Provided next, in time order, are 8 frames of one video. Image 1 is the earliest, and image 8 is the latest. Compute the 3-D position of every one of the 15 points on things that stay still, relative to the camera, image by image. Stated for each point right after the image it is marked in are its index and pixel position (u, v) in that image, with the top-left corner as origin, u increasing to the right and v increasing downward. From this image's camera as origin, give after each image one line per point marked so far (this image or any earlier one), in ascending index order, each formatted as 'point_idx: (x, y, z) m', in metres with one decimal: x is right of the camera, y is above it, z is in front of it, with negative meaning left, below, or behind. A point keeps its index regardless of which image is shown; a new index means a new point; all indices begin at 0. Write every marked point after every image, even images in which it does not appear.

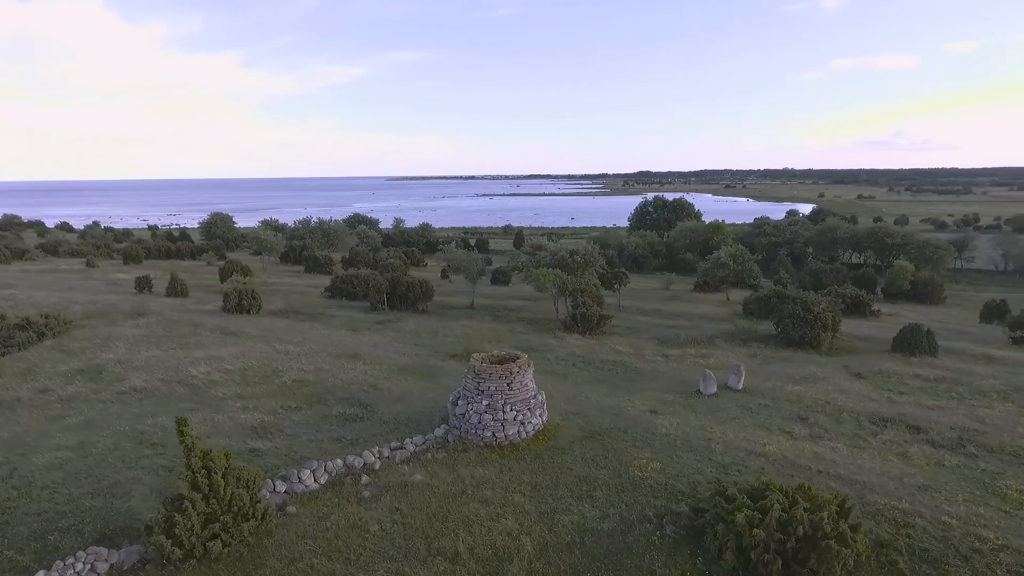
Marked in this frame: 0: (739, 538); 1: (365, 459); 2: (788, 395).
0: (+3.2, -3.5, +8.9) m
1: (-2.8, -3.3, +12.2) m
2: (+7.6, -2.9, +17.2) m
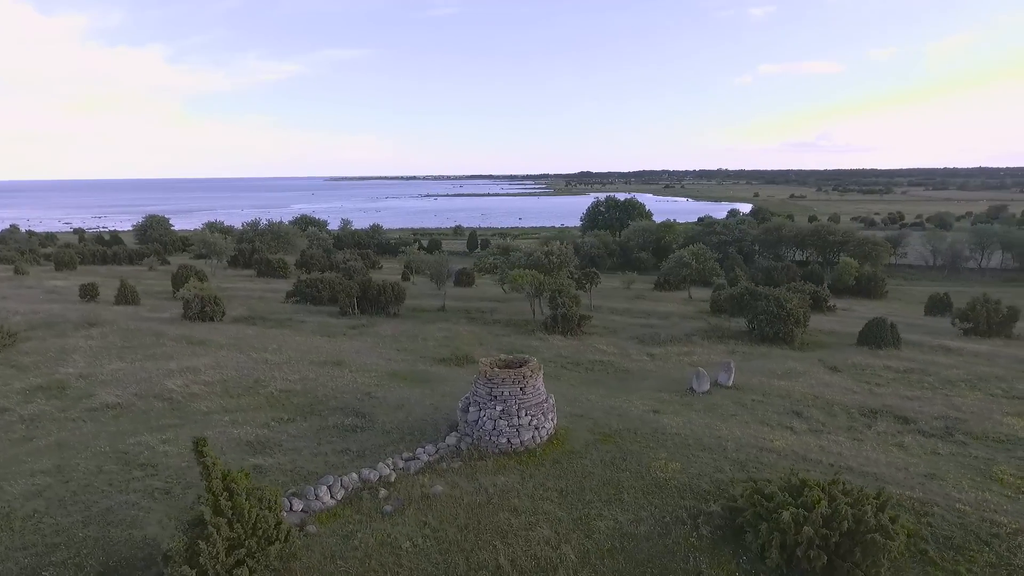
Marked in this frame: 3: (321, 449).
0: (+3.9, -3.5, +9.0) m
1: (-2.4, -3.4, +11.7) m
2: (+7.5, -2.9, +17.7) m
3: (-4.0, -3.4, +13.2) m
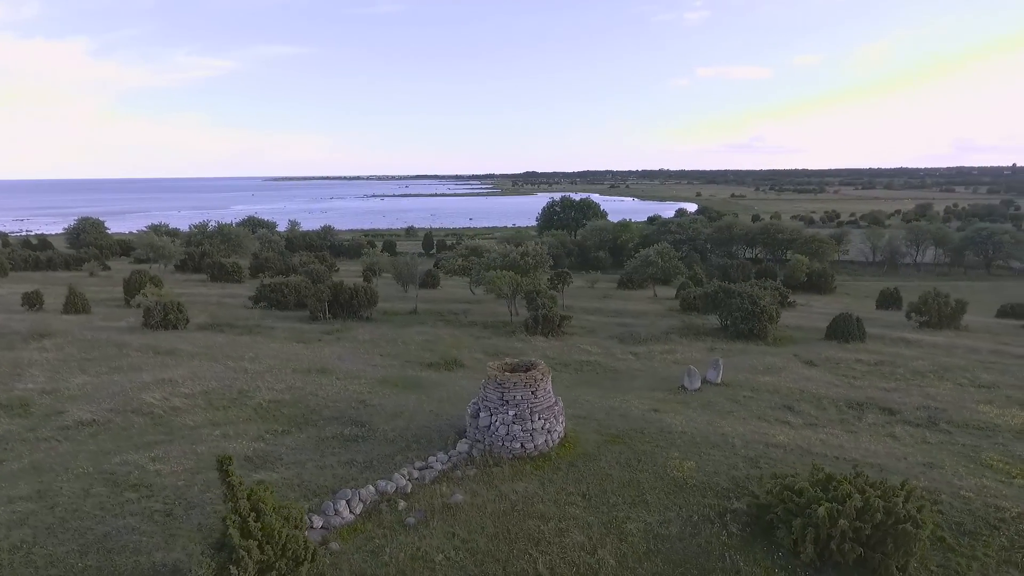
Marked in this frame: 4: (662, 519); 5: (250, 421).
0: (+4.5, -3.5, +9.2) m
1: (-2.1, -3.5, +11.4) m
2: (+7.3, -2.8, +18.1) m
3: (-3.8, -3.5, +12.7) m
4: (+2.5, -3.8, +10.4) m
5: (-6.1, -3.1, +14.7) m
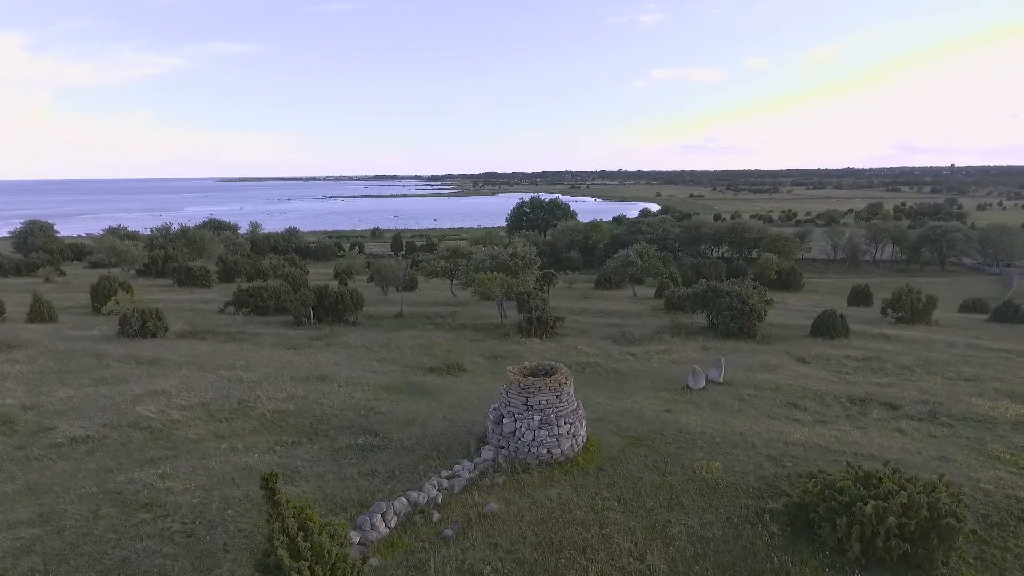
0: (+5.2, -3.5, +9.3) m
1: (-1.5, -3.6, +11.0) m
2: (+7.4, -2.8, +18.4) m
3: (-3.3, -3.6, +12.3) m
4: (+3.1, -3.9, +10.4) m
5: (-5.8, -3.3, +14.1) m
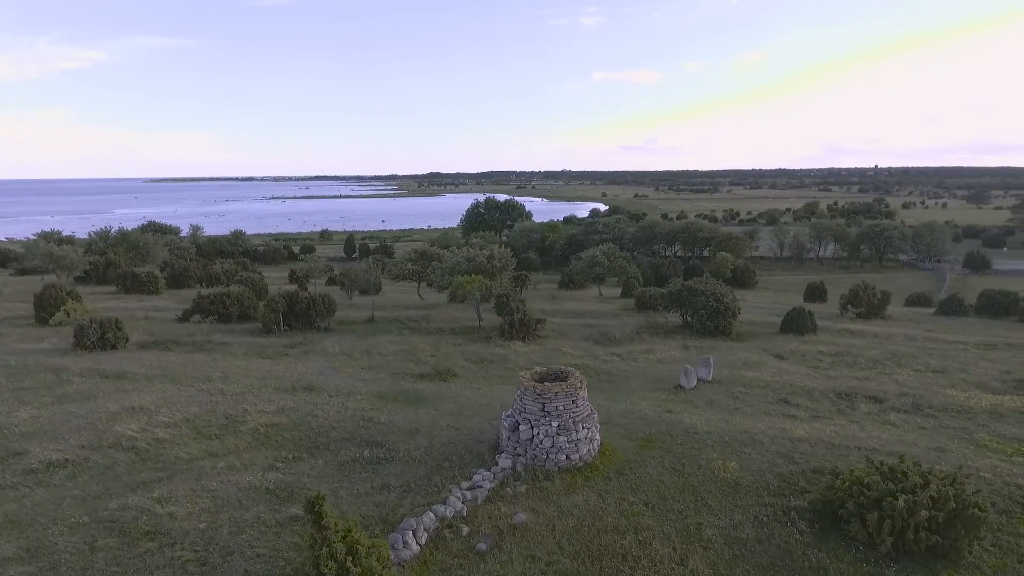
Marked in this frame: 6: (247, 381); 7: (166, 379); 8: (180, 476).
0: (+5.8, -3.5, +9.5) m
1: (-1.0, -3.7, +10.7) m
2: (+7.2, -2.8, +18.8) m
3: (-2.9, -3.8, +11.8) m
4: (+3.7, -3.9, +10.5) m
5: (-5.5, -3.4, +13.4) m
6: (-7.6, -2.7, +18.0) m
7: (-10.0, -2.6, +18.1) m
8: (-6.4, -3.6, +12.1) m
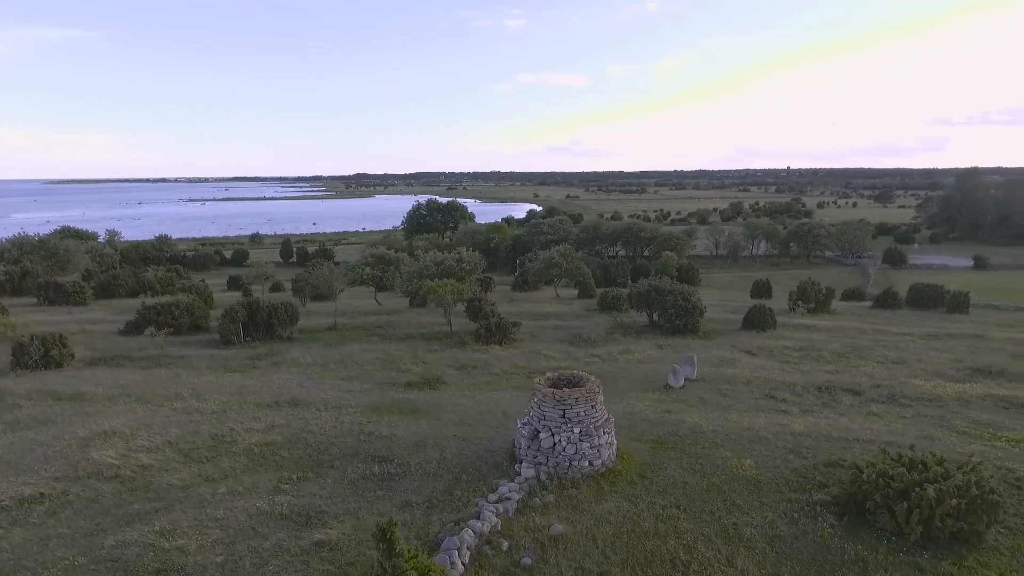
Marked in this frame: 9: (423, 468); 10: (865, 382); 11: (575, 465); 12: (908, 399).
0: (+6.5, -3.5, +9.9) m
1: (-0.4, -3.8, +10.3) m
2: (+6.9, -2.8, +19.3) m
3: (-2.4, -3.9, +11.2) m
4: (+4.3, -3.9, +10.6) m
5: (-5.2, -3.7, +12.5) m
6: (-7.8, -2.9, +16.9) m
7: (-10.2, -3.0, +16.7) m
8: (-5.9, -3.9, +11.1) m
9: (-1.8, -3.6, +12.6) m
10: (+10.6, -2.8, +18.8) m
11: (+1.2, -3.3, +11.9) m
12: (+10.8, -3.0, +17.2) m
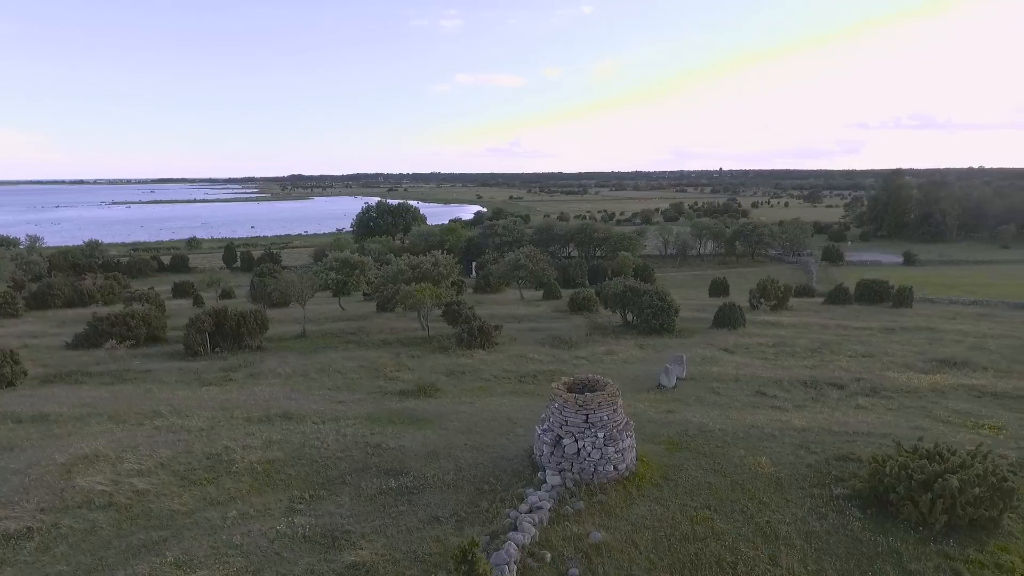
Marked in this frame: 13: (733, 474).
0: (+7.1, -3.5, +10.3) m
1: (+0.2, -3.9, +10.1) m
2: (+6.6, -2.7, +19.7) m
3: (-1.8, -4.0, +10.7) m
4: (+4.8, -3.9, +10.8) m
5: (-4.8, -3.8, +11.8) m
6: (-7.7, -3.1, +15.9) m
7: (-10.1, -3.2, +15.5) m
8: (-5.4, -4.0, +10.4) m
9: (-1.4, -3.7, +12.2) m
10: (+10.3, -2.7, +19.5) m
11: (+1.7, -3.4, +11.8) m
12: (+10.7, -3.0, +17.9) m
13: (+4.3, -3.6, +12.2) m
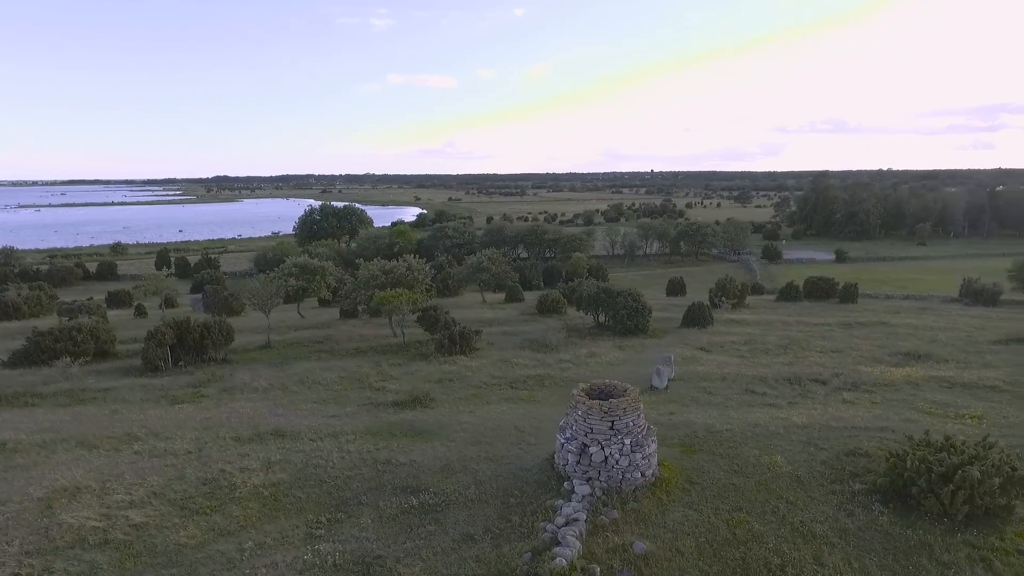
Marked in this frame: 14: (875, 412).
0: (+7.7, -3.5, +10.7) m
1: (+0.9, -4.0, +9.8) m
2: (+6.3, -2.8, +20.0) m
3: (-1.2, -4.2, +10.2) m
4: (+5.4, -4.0, +10.9) m
5: (-4.2, -4.0, +10.9) m
6: (-7.6, -3.4, +14.7) m
7: (-9.9, -3.5, +14.1) m
8: (-4.7, -4.2, +9.5) m
9: (-0.9, -3.9, +11.7) m
10: (+10.0, -2.7, +20.2) m
11: (+2.2, -3.5, +11.6) m
12: (+10.5, -2.9, +18.6) m
13: (+4.7, -3.6, +12.3) m
14: (+9.2, -3.2, +16.1) m
